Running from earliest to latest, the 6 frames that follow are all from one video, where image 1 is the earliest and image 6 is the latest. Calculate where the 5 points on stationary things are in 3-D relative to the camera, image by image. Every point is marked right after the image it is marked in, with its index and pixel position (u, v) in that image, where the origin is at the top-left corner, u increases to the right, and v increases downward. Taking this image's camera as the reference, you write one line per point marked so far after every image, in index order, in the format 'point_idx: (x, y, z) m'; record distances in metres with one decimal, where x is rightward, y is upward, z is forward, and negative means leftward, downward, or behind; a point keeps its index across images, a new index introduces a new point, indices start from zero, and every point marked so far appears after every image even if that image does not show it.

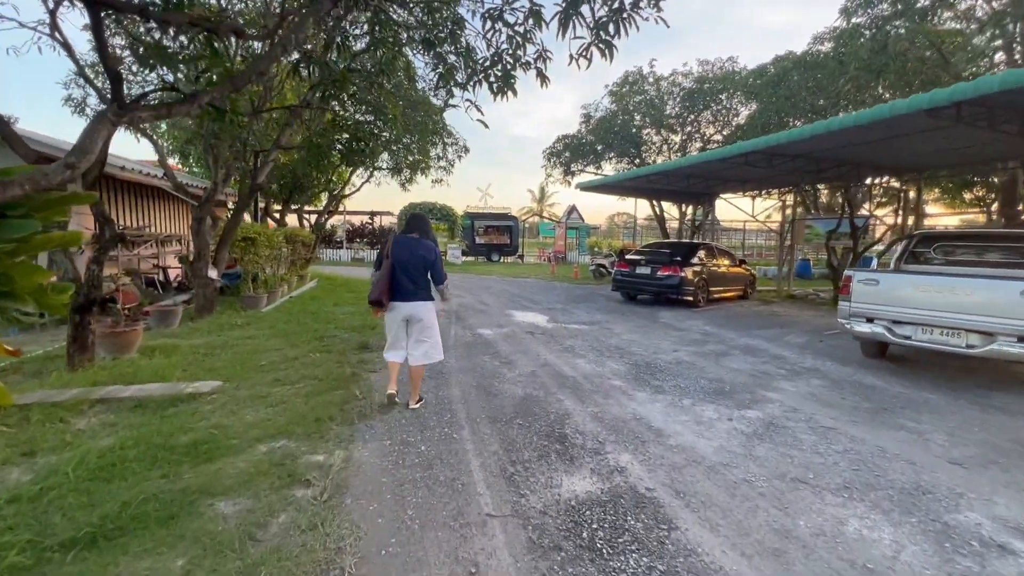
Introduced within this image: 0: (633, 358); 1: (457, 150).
0: (+1.7, -1.0, +6.6) m
1: (-1.9, +4.7, +16.3) m
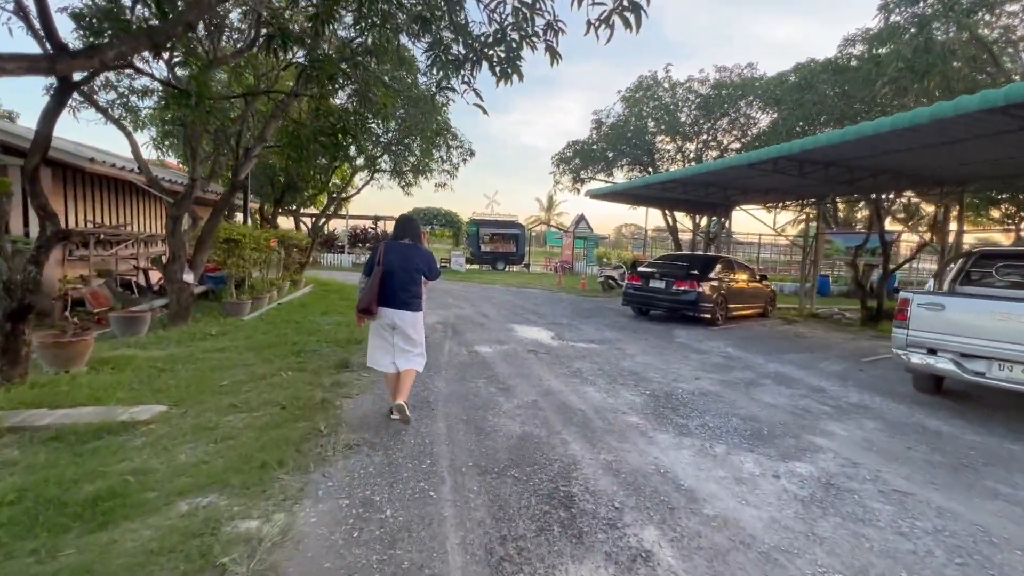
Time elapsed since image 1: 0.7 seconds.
0: (+1.7, -1.2, +5.8) m
1: (-1.6, +4.4, +15.5) m
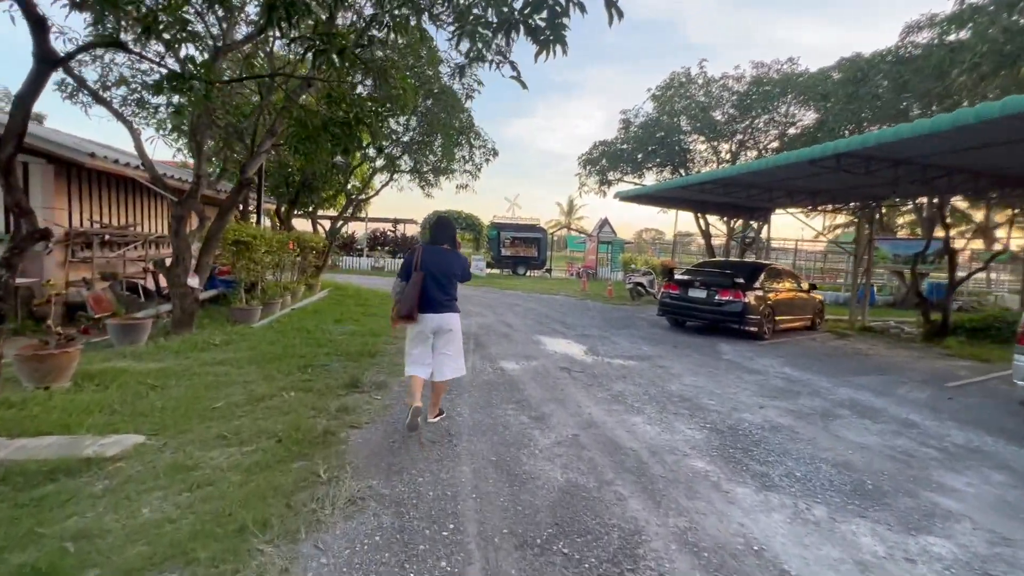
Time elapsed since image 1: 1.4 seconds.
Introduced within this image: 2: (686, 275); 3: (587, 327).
0: (+2.0, -1.3, +4.9) m
1: (-0.8, +4.2, +14.8) m
2: (+3.9, +0.3, +10.6) m
3: (+1.7, -0.9, +10.6) m
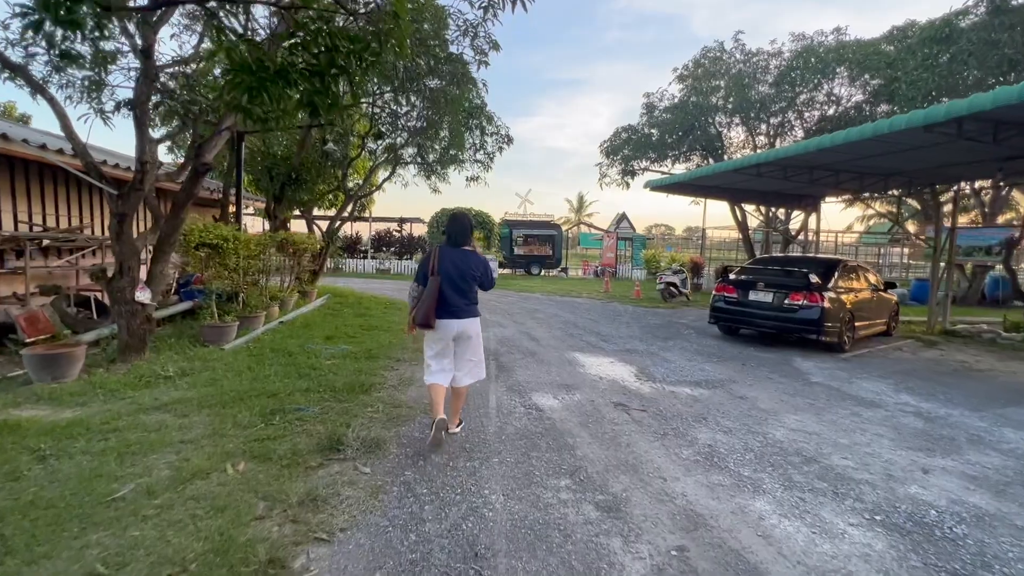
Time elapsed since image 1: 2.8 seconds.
0: (+2.4, -1.4, +3.2) m
1: (-0.4, +4.1, +13.2) m
2: (+4.4, +0.2, +8.9) m
3: (+2.2, -0.9, +8.9) m
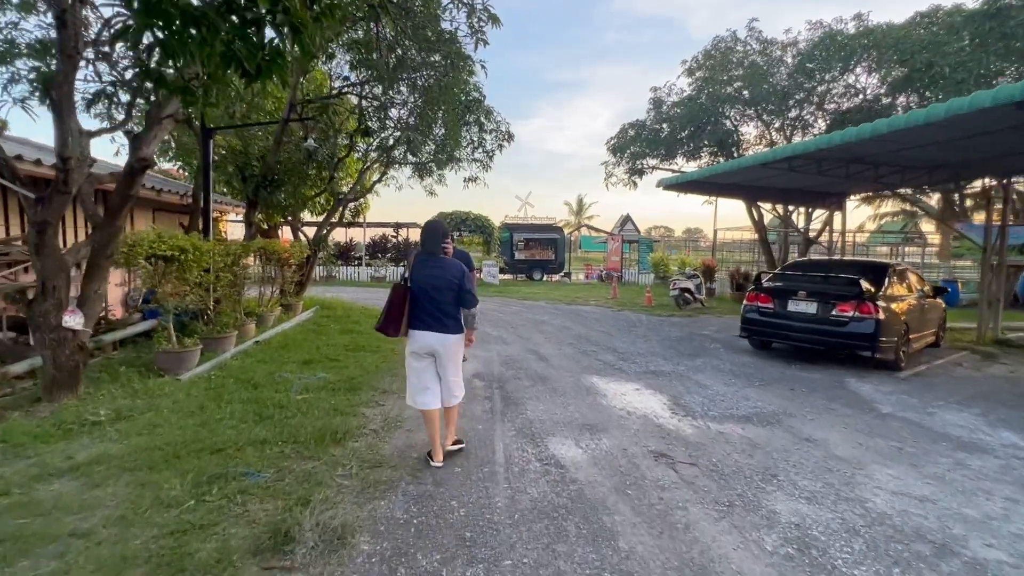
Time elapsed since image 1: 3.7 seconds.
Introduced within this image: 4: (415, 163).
0: (+2.5, -1.6, +2.1) m
1: (-0.4, +3.9, +12.2) m
2: (+4.4, +0.1, +7.8) m
3: (+2.3, -1.1, +7.8) m
4: (-2.4, +3.1, +11.8) m
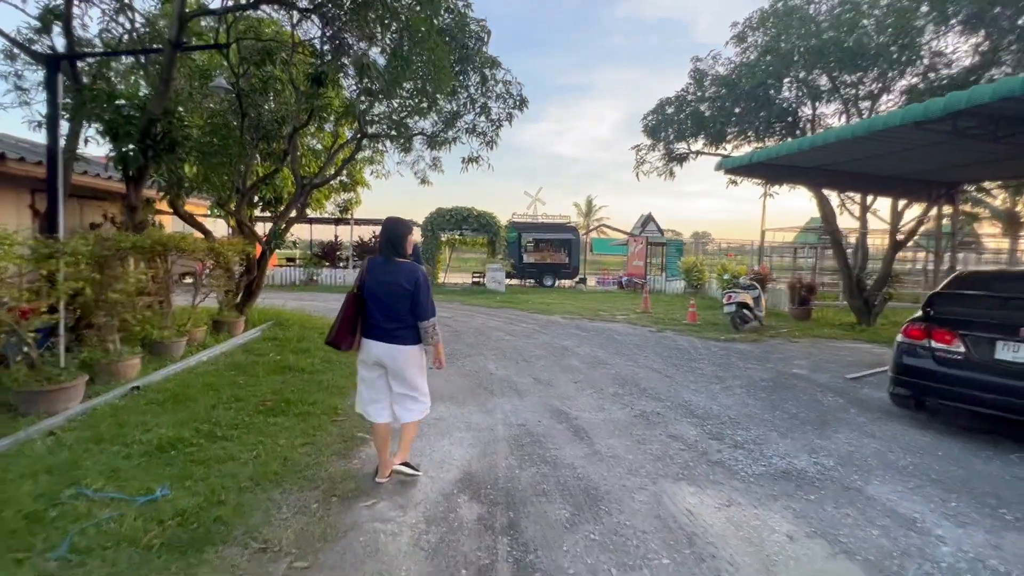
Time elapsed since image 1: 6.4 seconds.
0: (+2.6, -1.8, -0.9) m
1: (-0.1, +3.6, +9.2) m
2: (+4.6, -0.2, +4.8) m
3: (+2.4, -1.4, +4.8) m
4: (-2.2, +2.9, +8.8) m
